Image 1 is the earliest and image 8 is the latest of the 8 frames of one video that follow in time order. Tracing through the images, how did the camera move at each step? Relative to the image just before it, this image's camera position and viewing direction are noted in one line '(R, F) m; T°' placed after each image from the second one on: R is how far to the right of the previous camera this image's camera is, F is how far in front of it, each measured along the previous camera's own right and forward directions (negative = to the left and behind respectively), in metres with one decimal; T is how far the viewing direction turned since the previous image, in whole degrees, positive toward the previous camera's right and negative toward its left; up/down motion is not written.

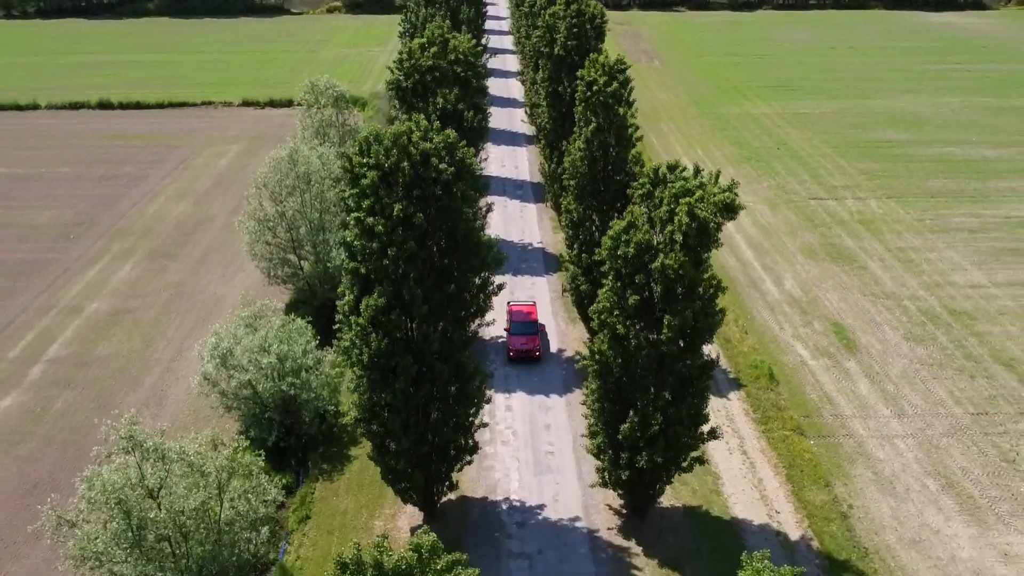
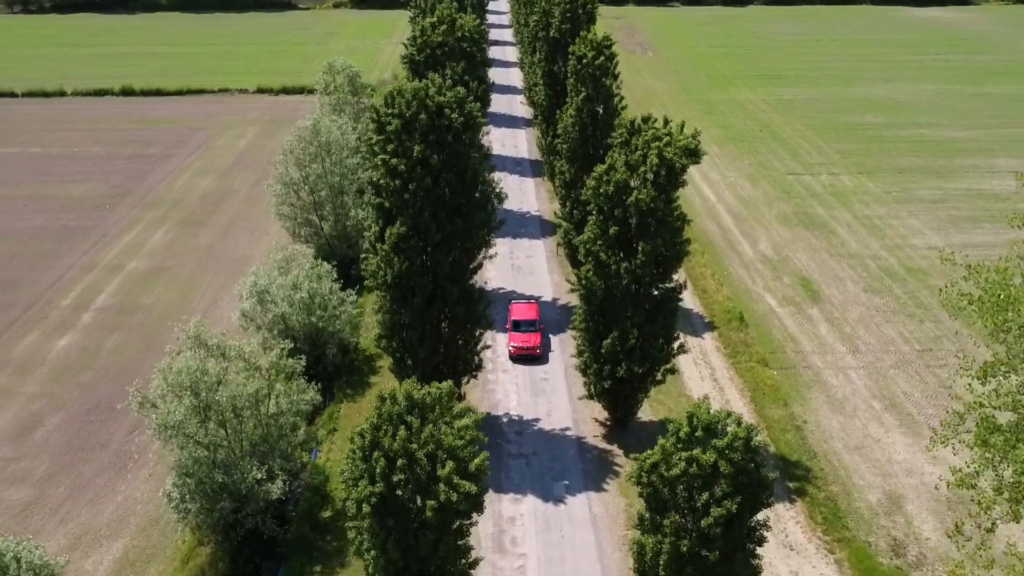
(0.0, -4.2) m; 0°
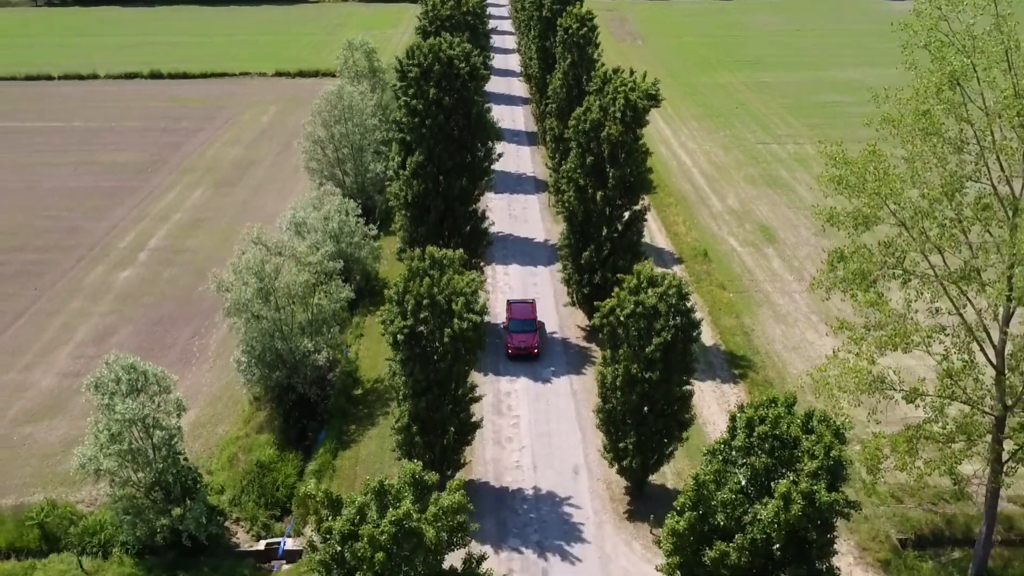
(+0.1, -6.2) m; 0°
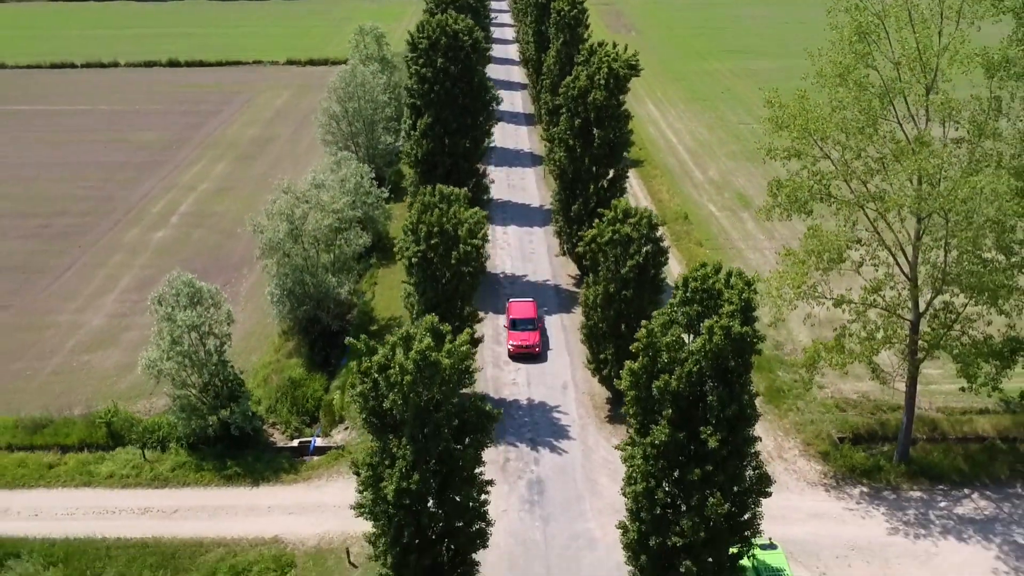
(+0.1, -4.4) m; 0°
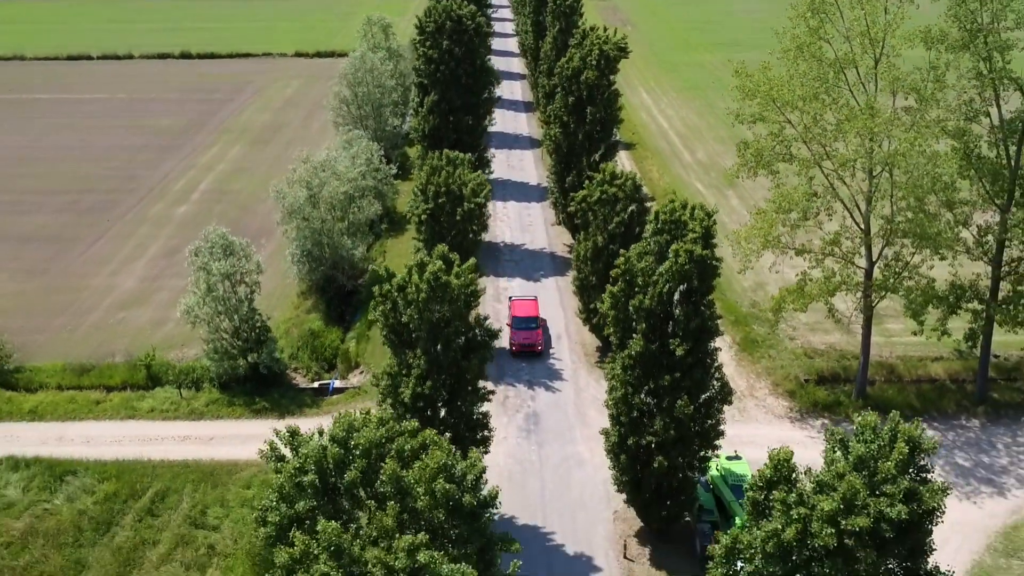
(0.0, -3.3) m; 0°
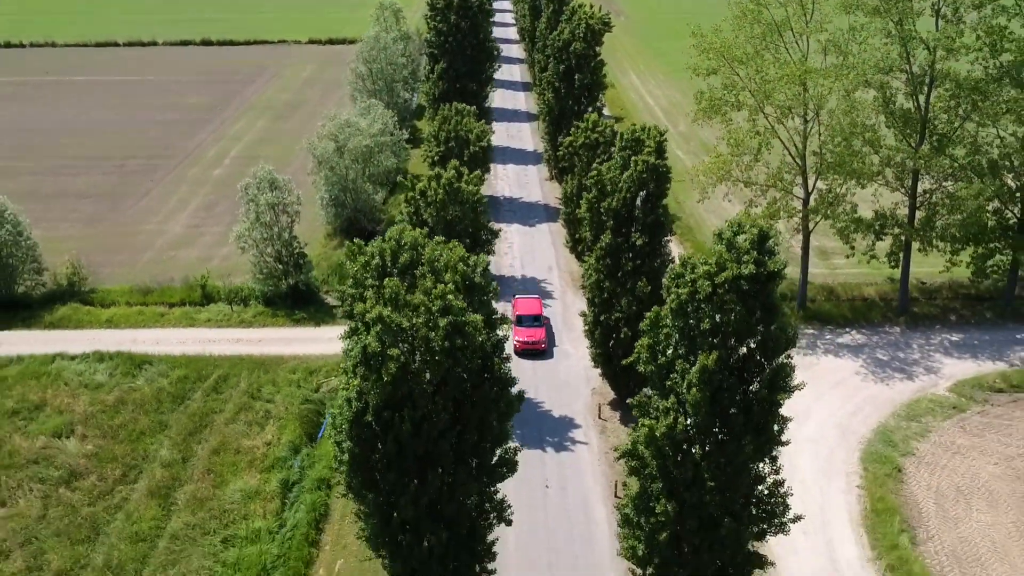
(+0.1, -6.1) m; 0°
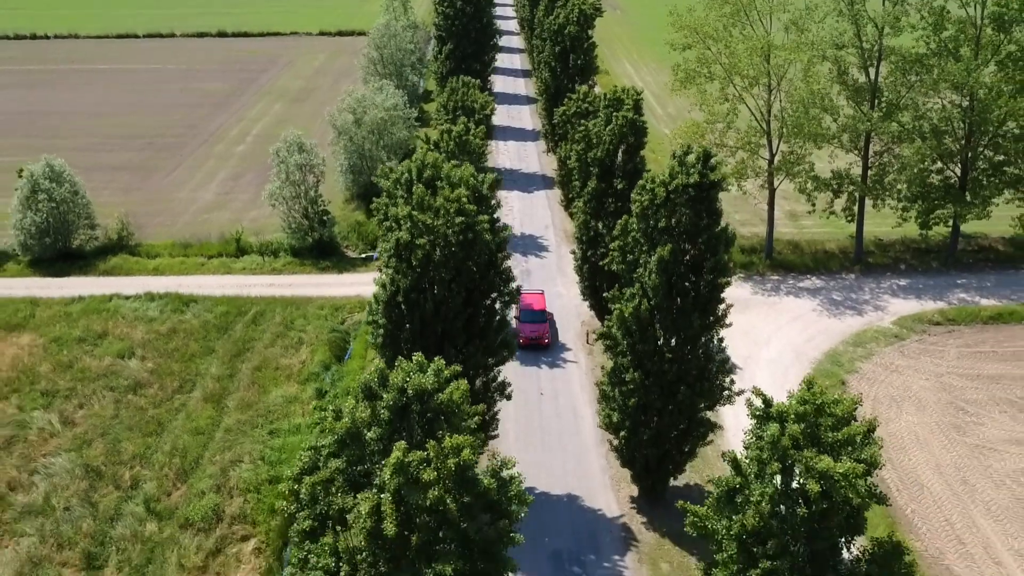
(0.0, -4.9) m; 0°
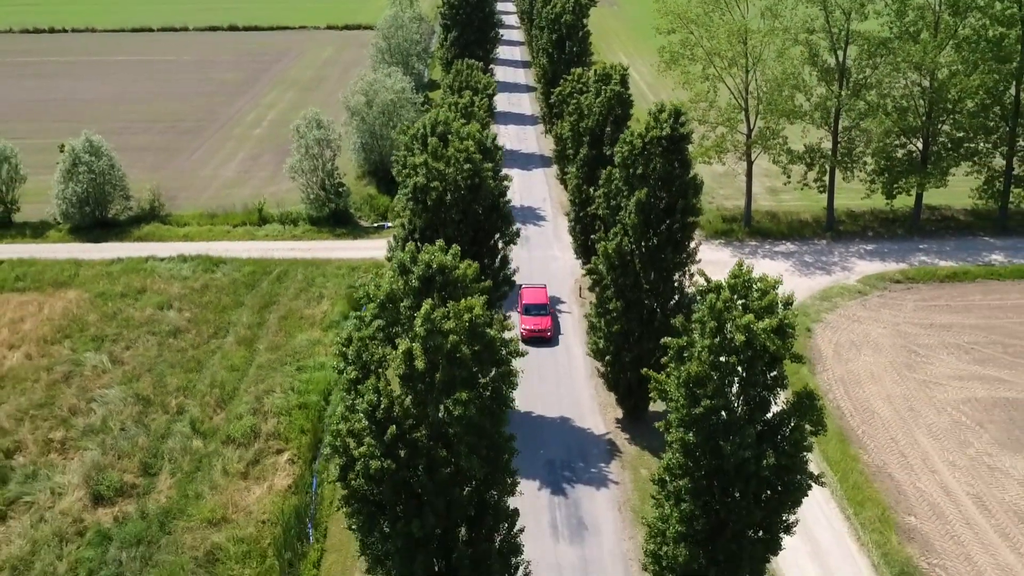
(0.0, -3.8) m; 0°
